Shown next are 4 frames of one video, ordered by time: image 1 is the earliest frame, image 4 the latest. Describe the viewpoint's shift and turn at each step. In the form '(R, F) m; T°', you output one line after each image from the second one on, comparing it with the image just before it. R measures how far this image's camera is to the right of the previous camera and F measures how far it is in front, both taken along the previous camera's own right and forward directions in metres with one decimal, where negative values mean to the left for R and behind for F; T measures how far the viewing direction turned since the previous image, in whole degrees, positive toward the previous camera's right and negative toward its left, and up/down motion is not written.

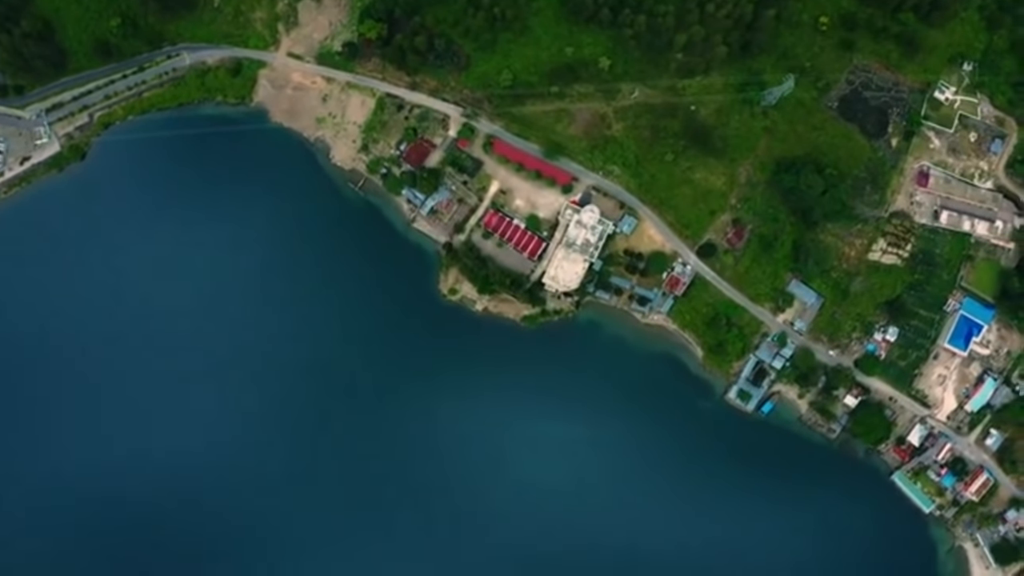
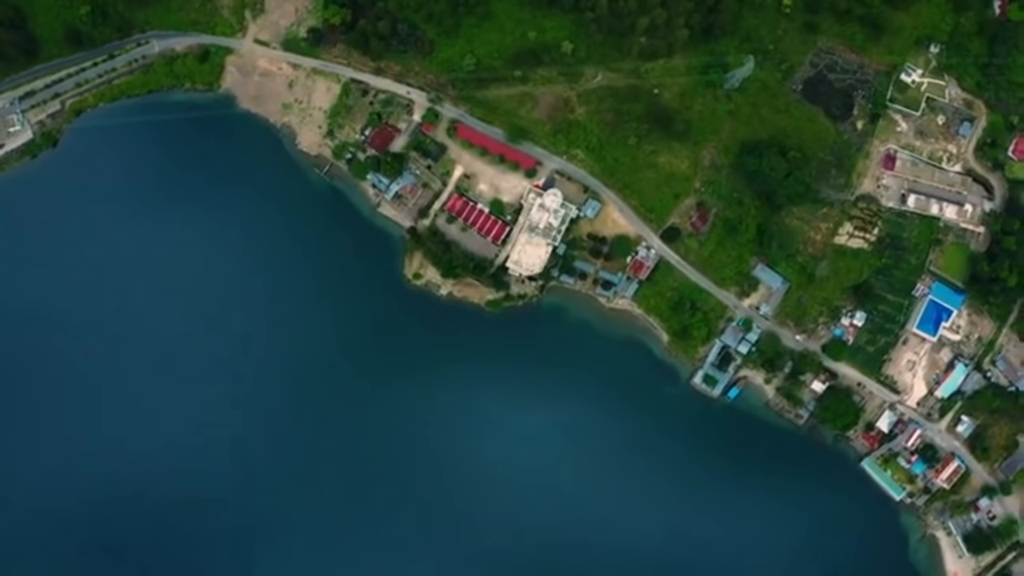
(+4.6, 0.0) m; -1°
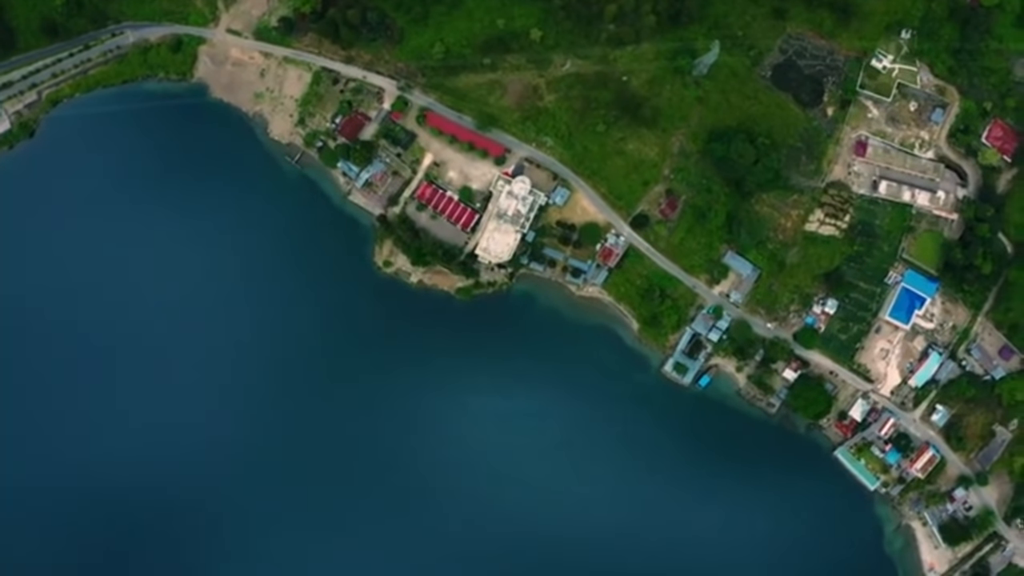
(+4.0, 0.0) m; -1°
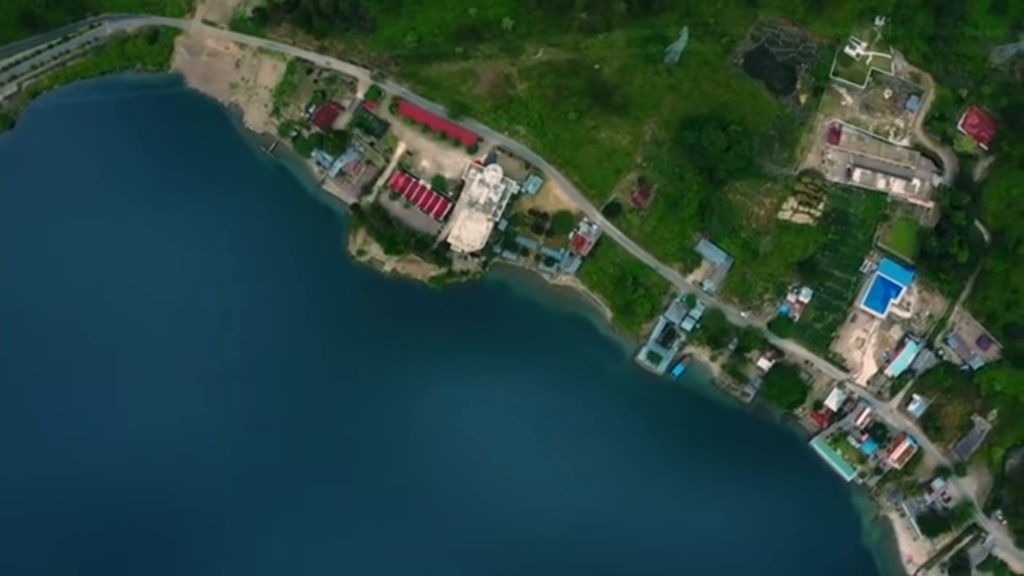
(+3.5, +0.1) m; -1°
